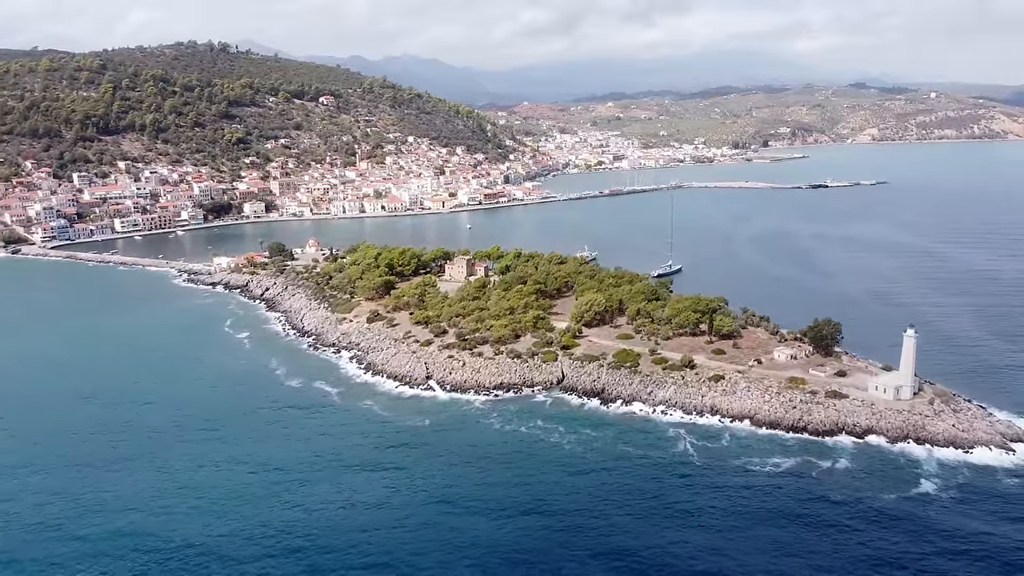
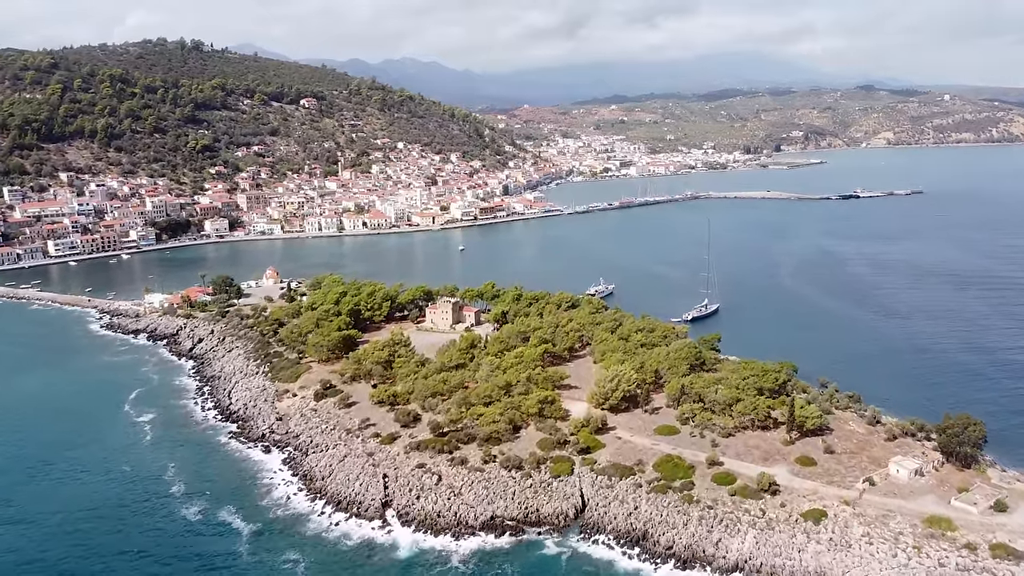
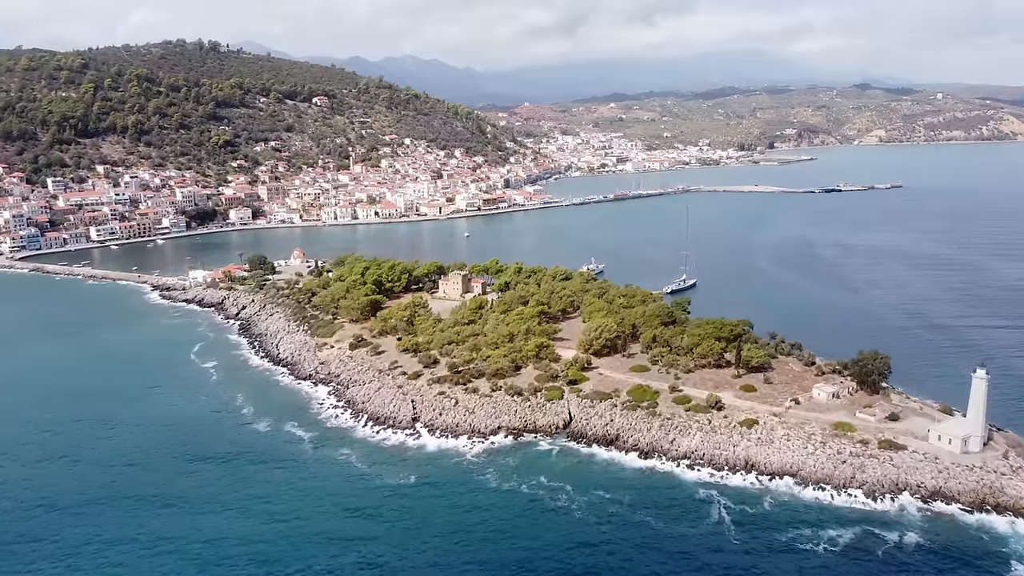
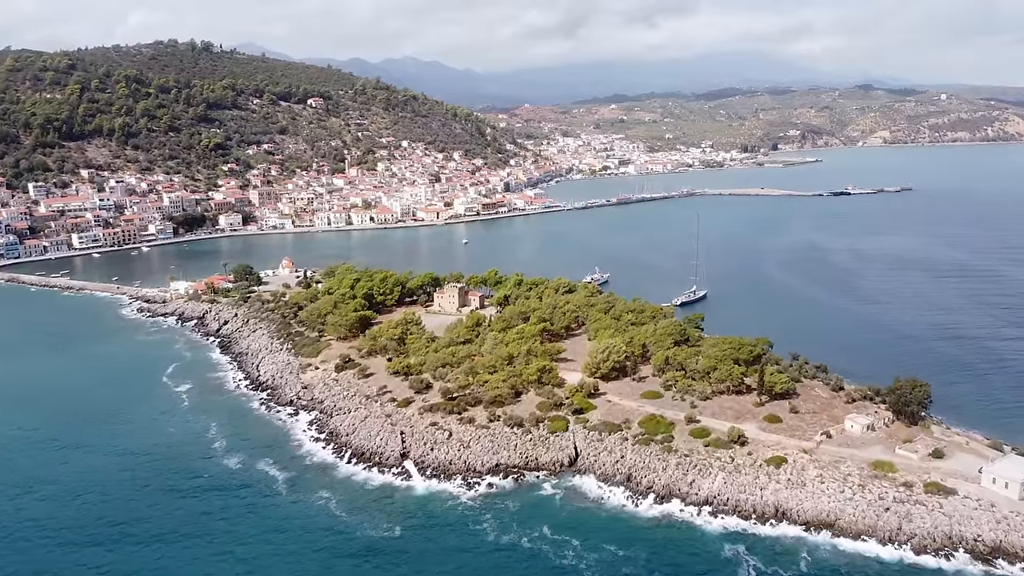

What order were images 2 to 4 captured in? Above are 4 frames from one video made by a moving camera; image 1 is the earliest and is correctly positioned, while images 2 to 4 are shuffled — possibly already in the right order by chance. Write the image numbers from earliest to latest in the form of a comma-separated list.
3, 4, 2
